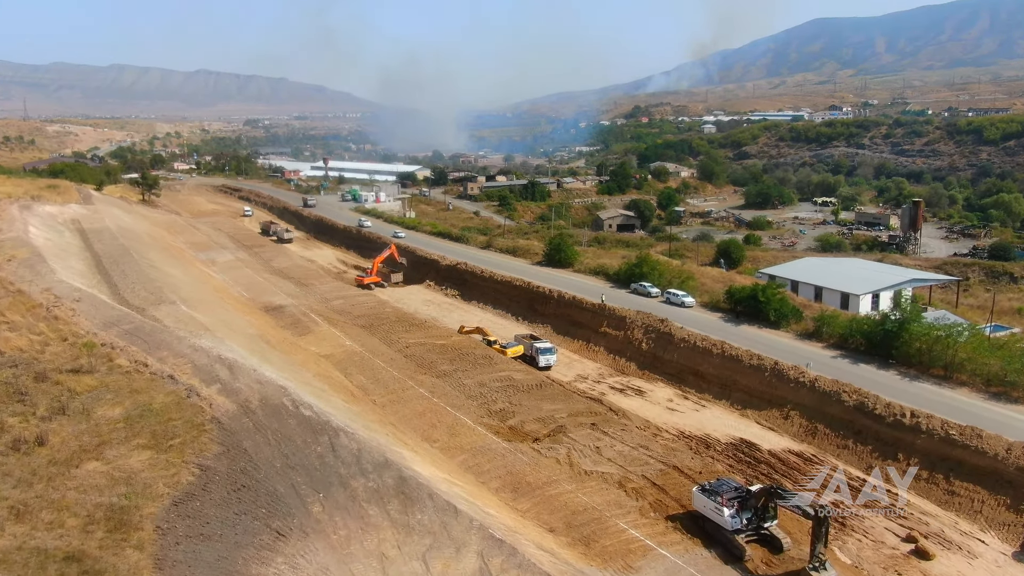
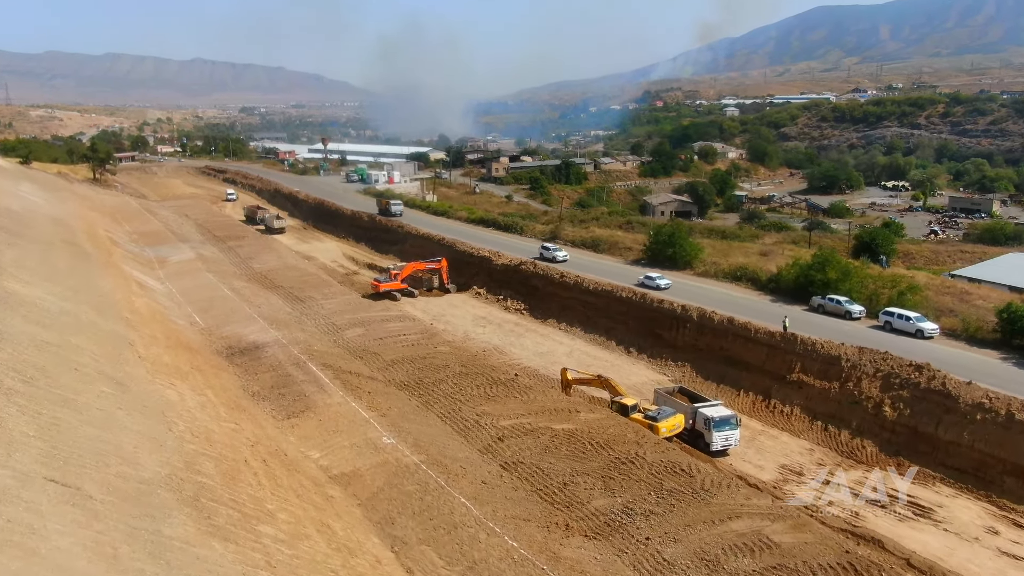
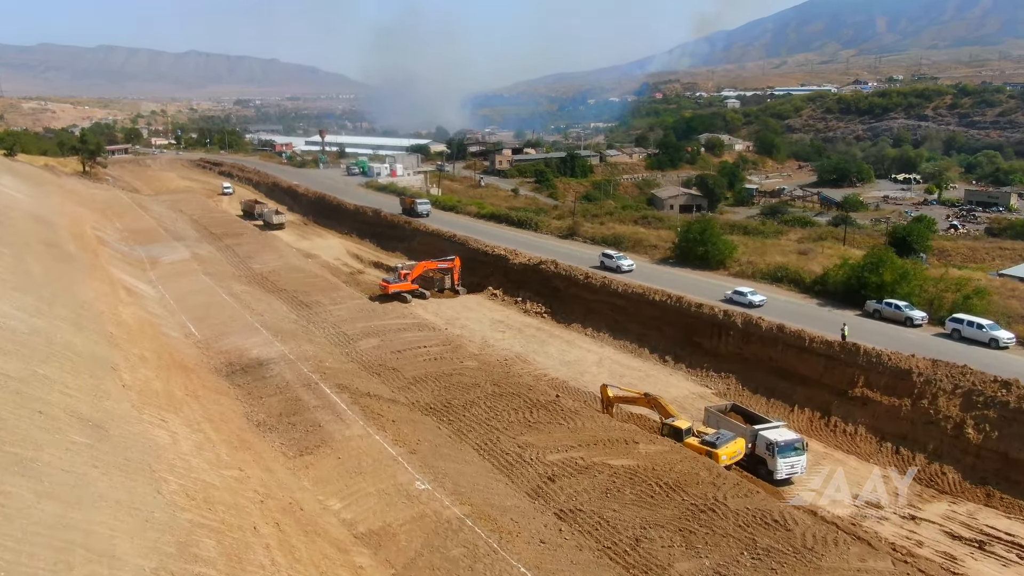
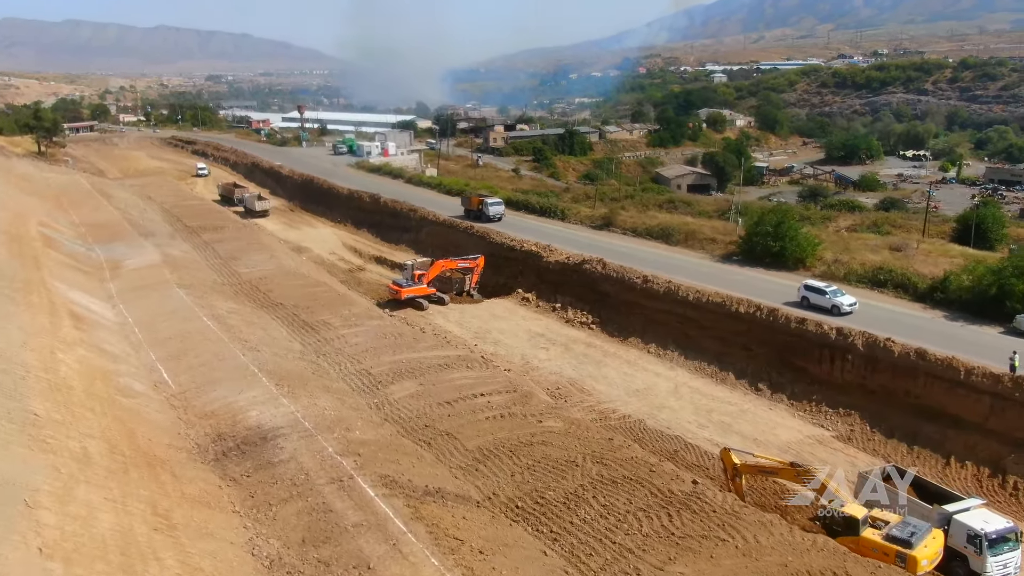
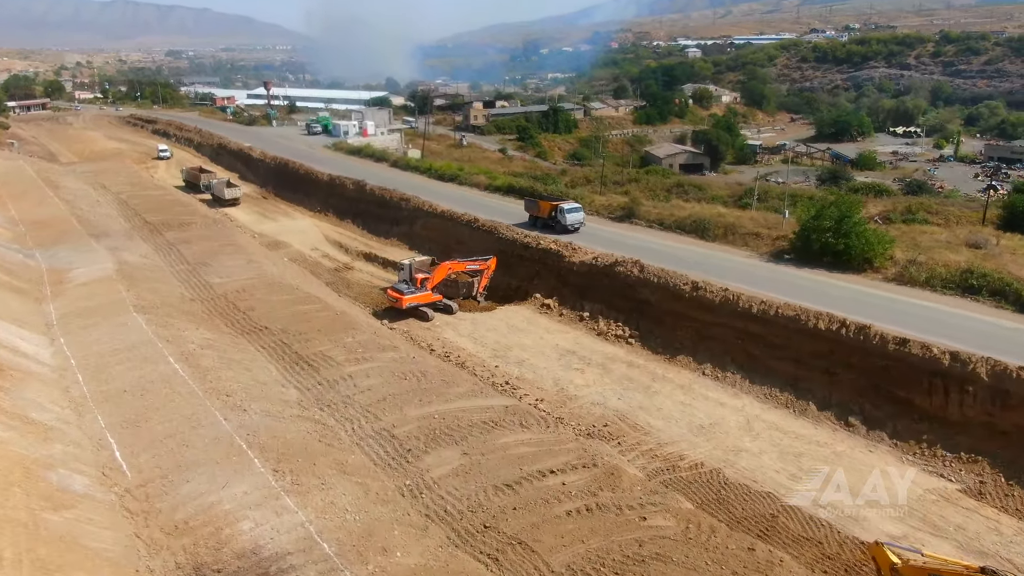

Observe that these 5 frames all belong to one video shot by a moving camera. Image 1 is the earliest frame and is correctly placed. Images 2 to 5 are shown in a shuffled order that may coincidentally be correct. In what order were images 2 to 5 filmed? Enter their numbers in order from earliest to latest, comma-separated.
2, 3, 4, 5
